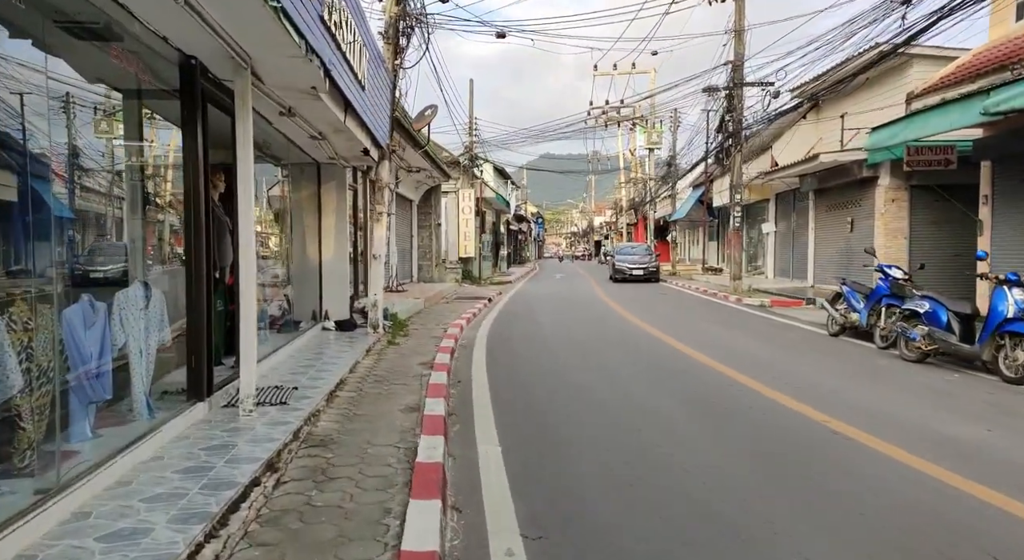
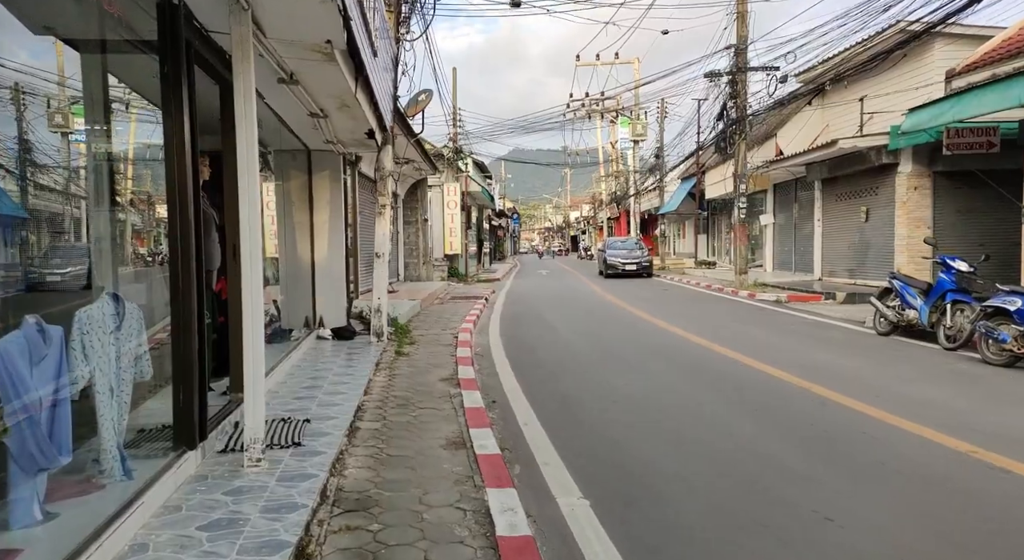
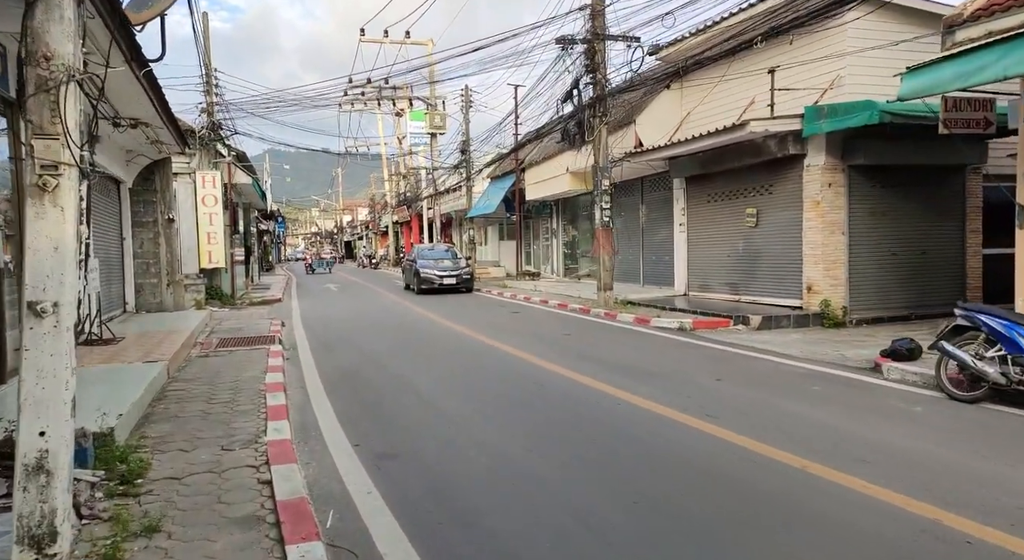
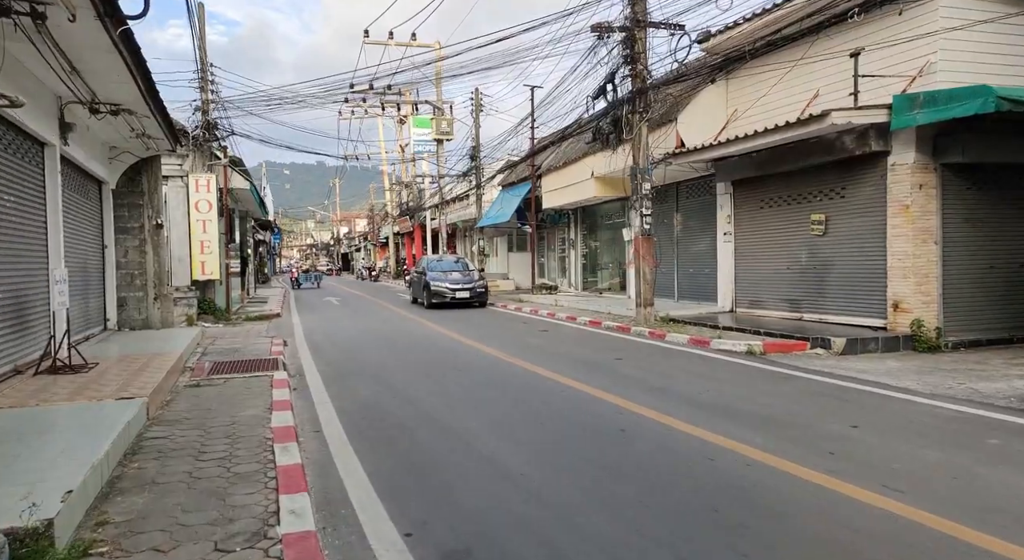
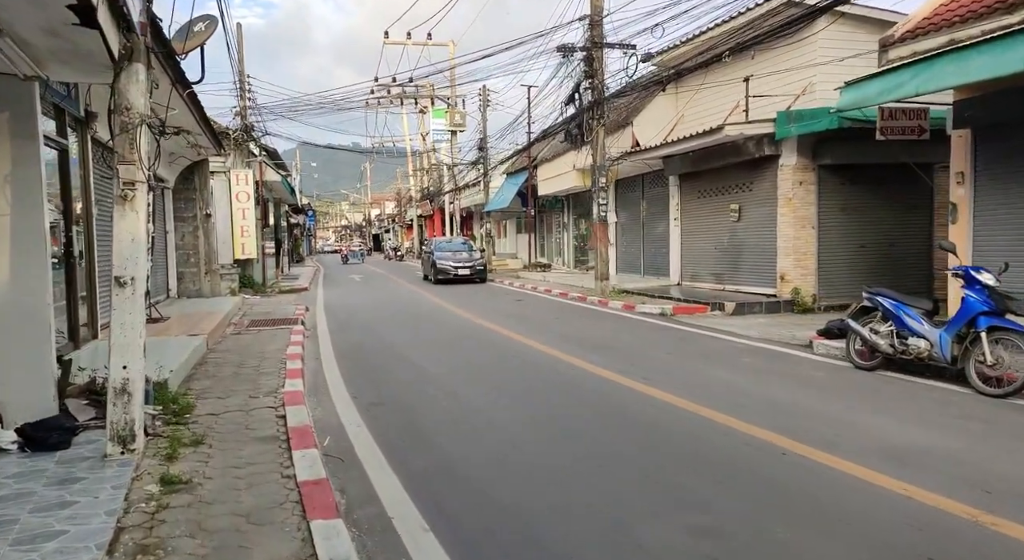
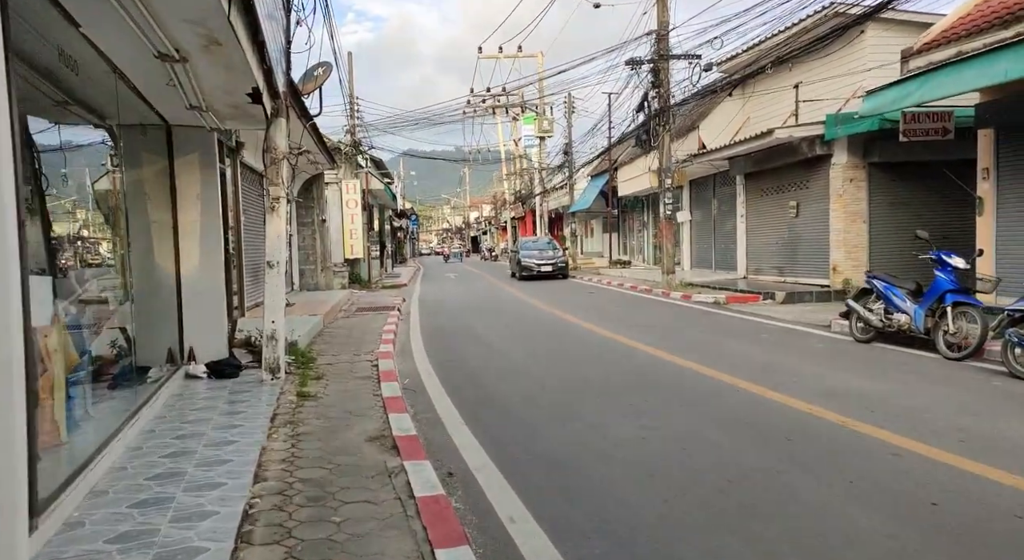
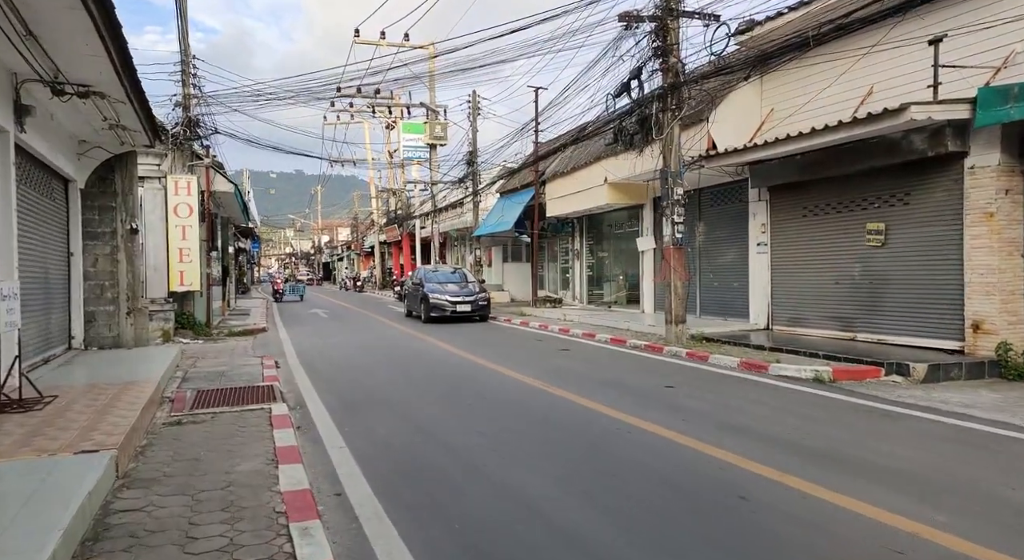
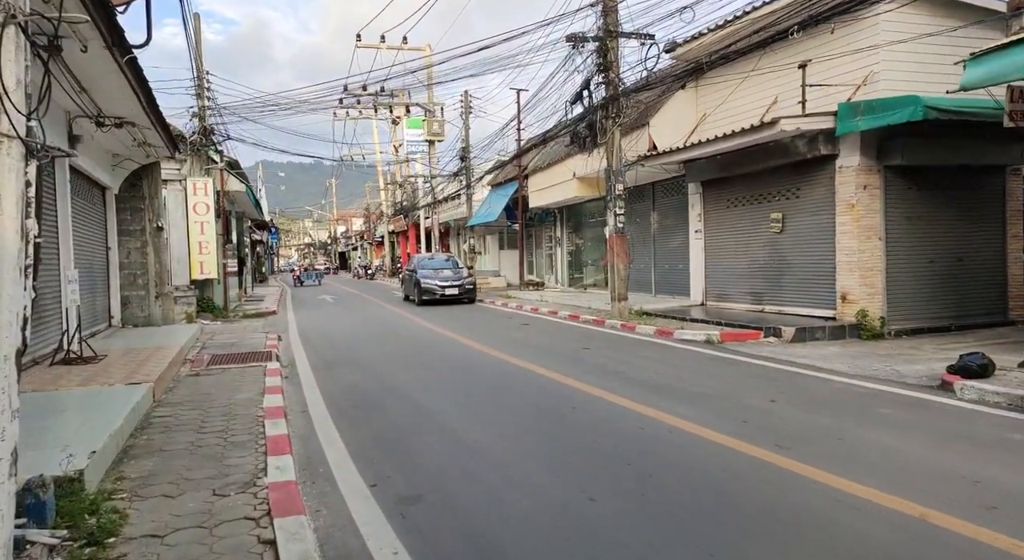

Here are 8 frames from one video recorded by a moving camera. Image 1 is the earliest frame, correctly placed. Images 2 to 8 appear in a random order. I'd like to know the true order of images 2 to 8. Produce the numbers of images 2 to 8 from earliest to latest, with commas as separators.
2, 6, 5, 3, 8, 4, 7
